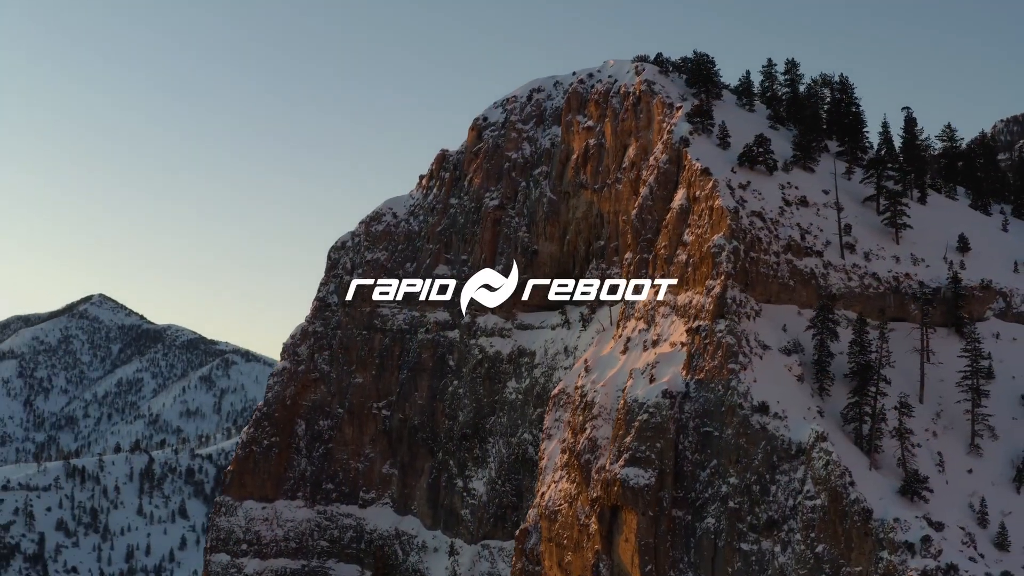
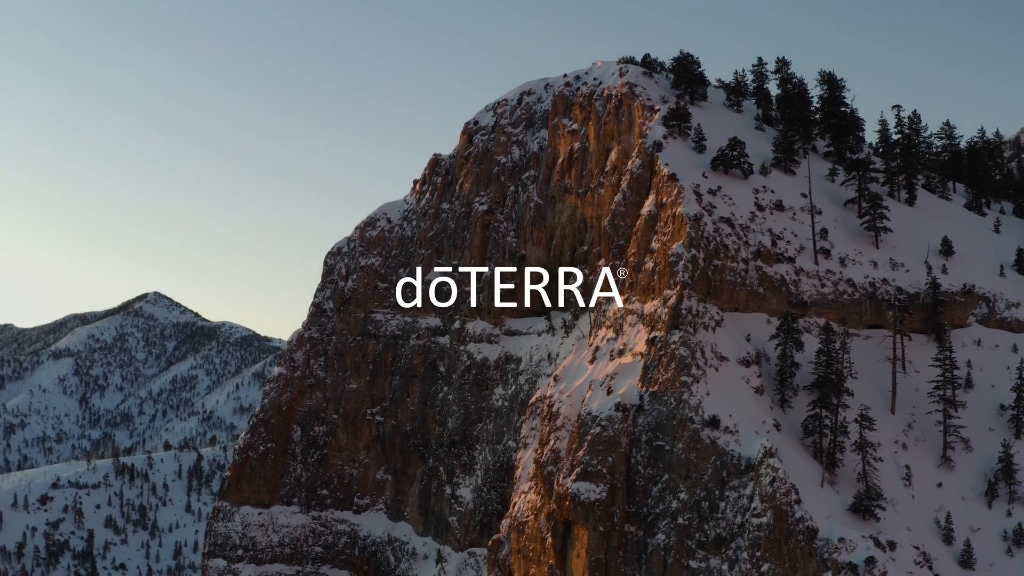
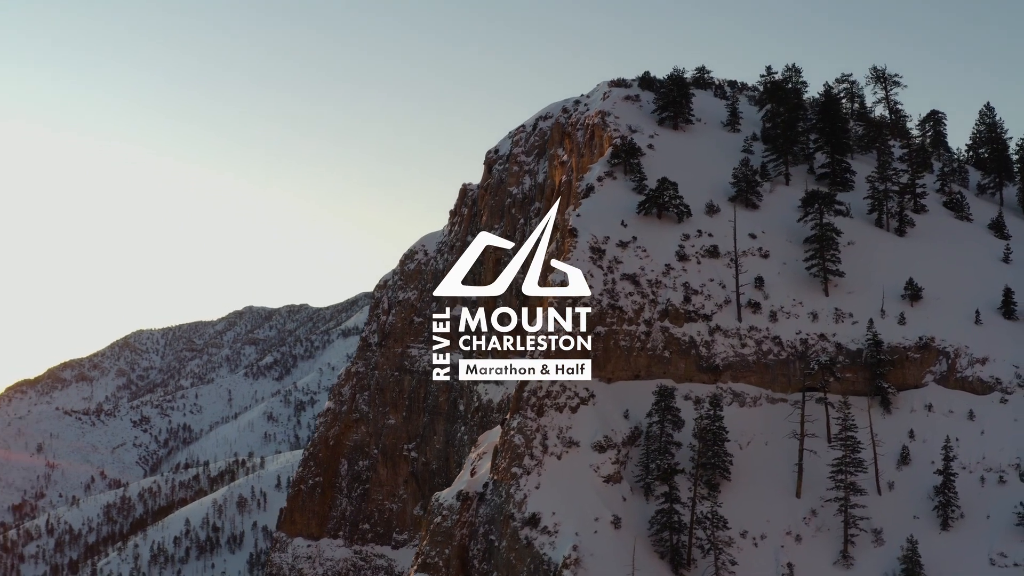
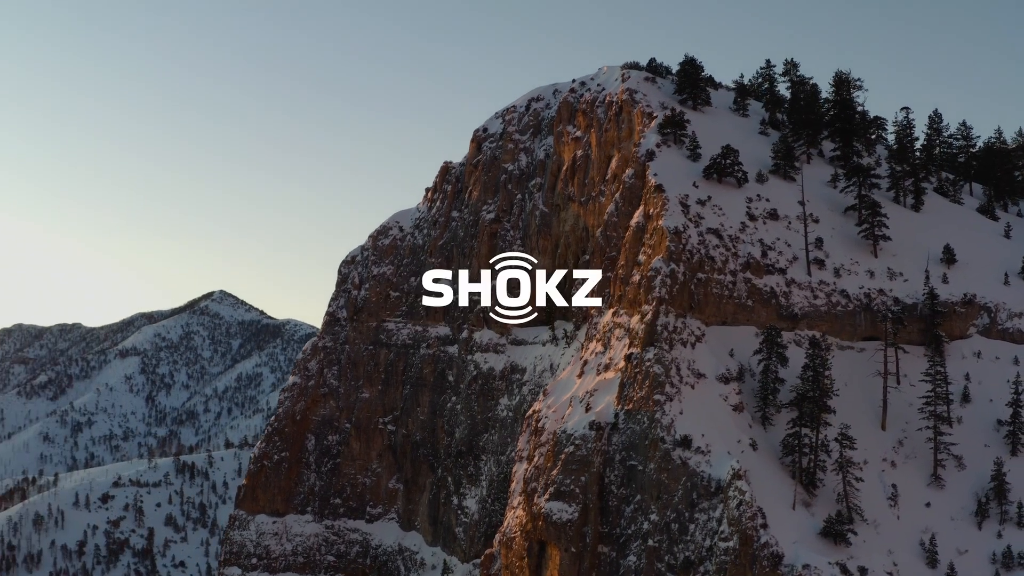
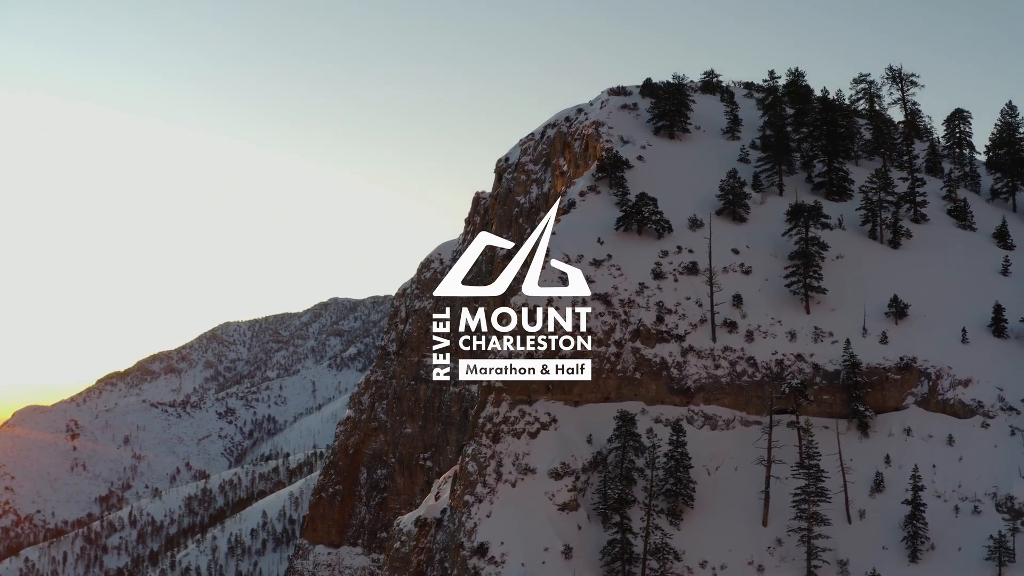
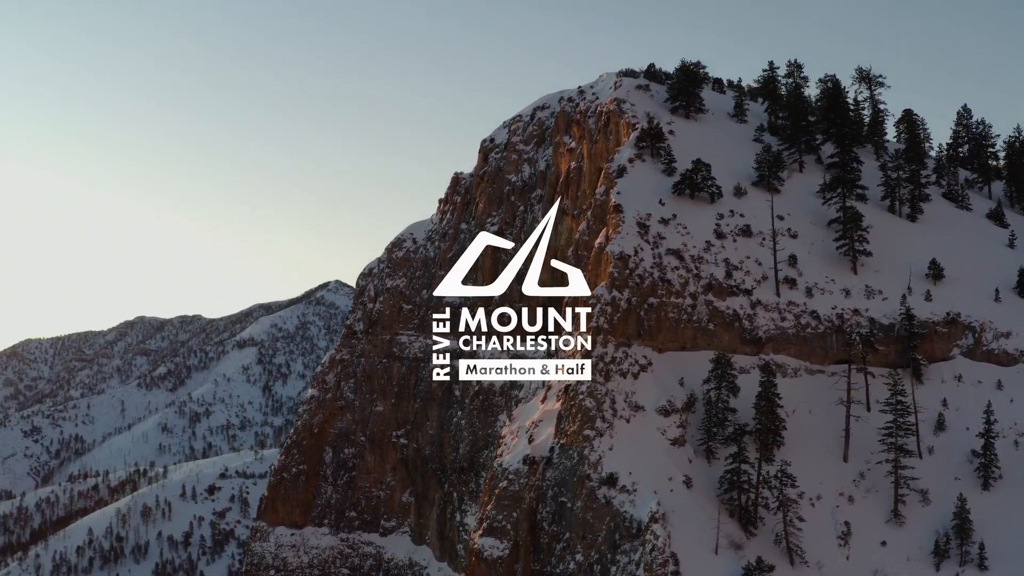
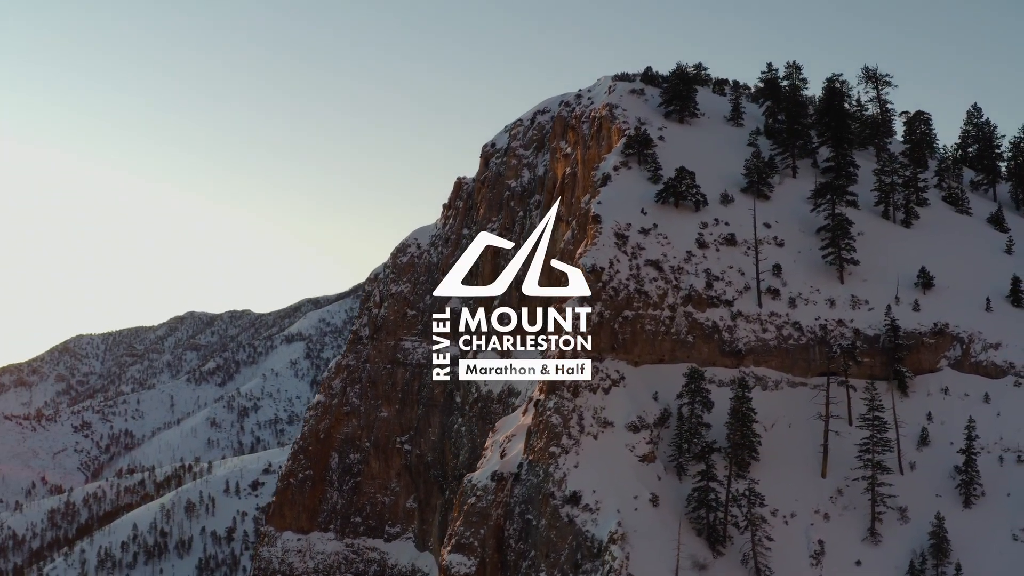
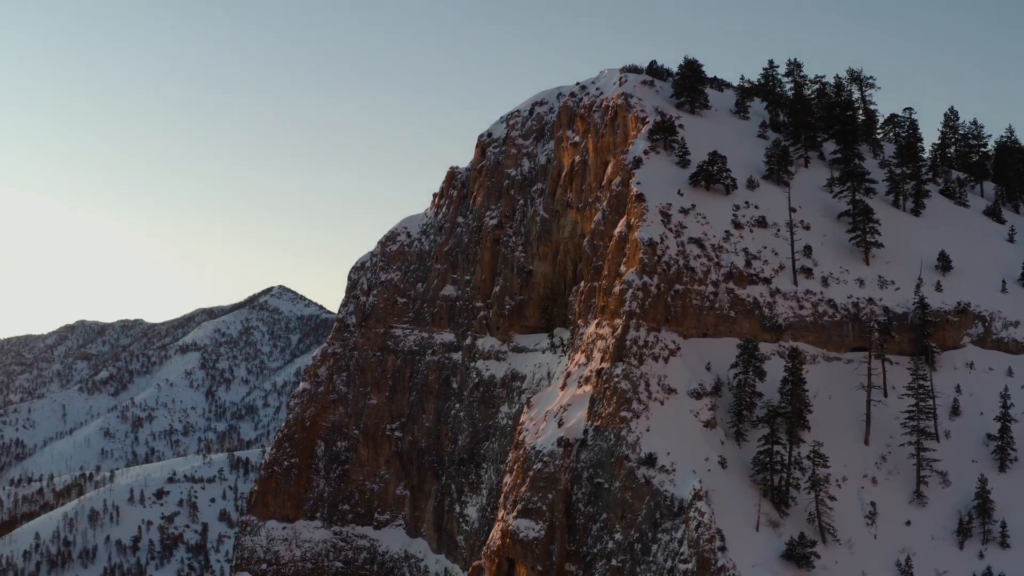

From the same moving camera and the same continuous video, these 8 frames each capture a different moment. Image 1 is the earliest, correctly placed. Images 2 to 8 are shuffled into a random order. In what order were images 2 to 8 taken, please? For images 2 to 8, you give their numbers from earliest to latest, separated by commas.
2, 4, 8, 6, 7, 3, 5
